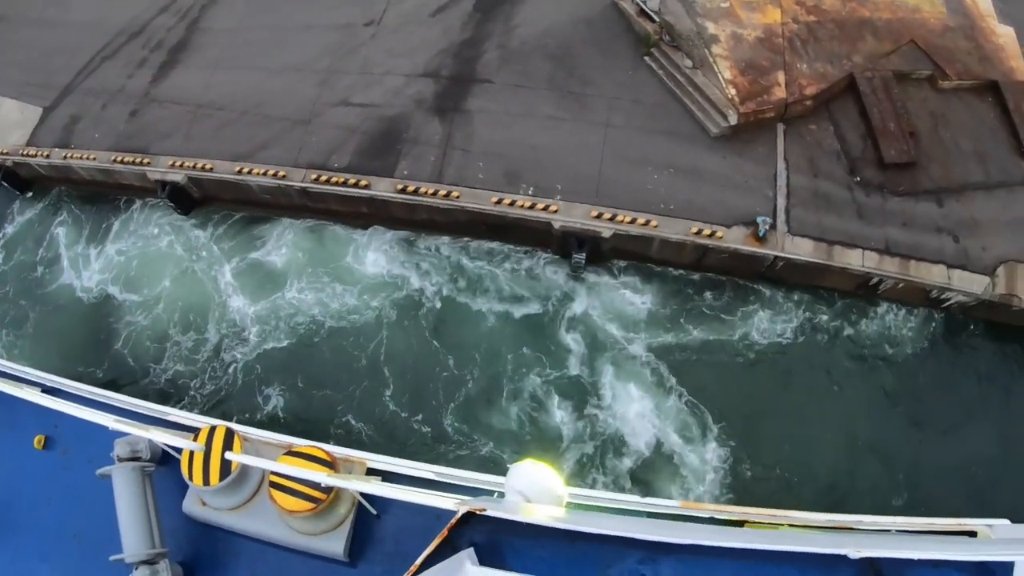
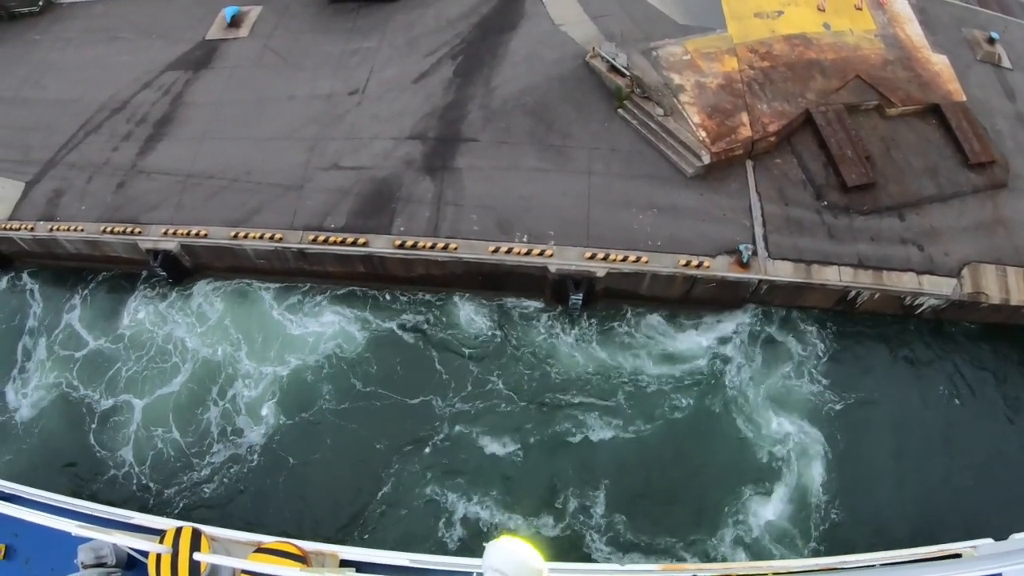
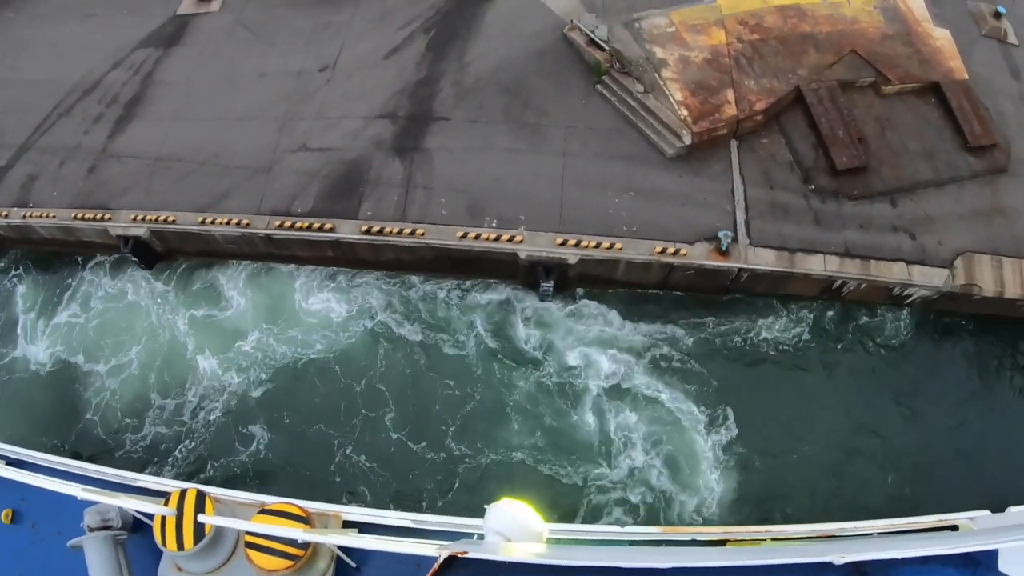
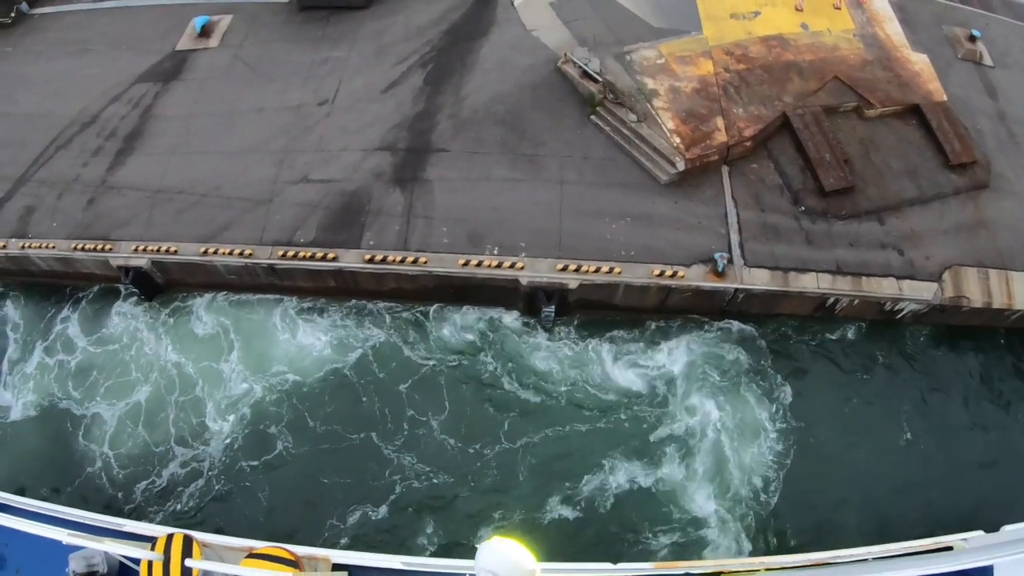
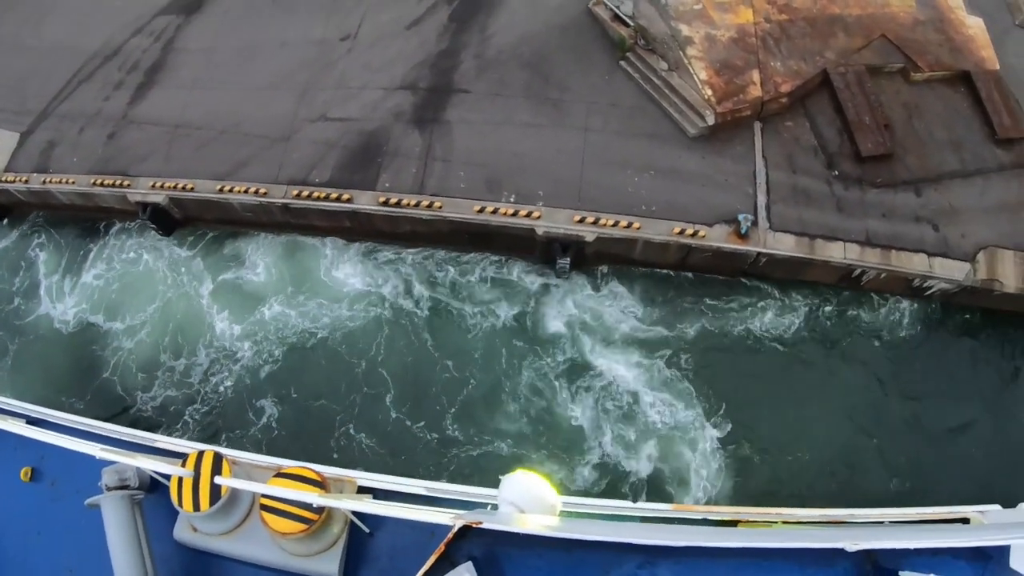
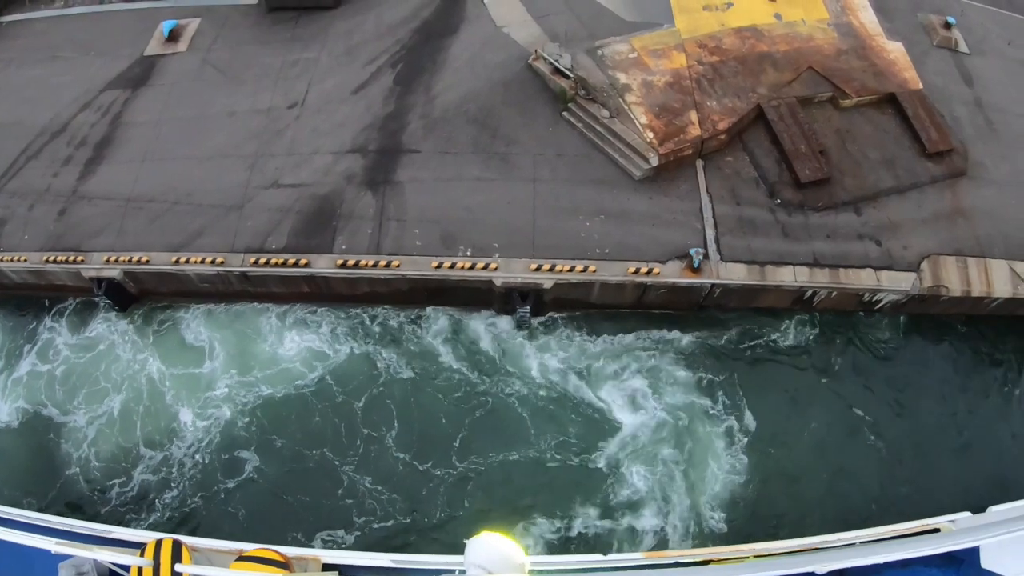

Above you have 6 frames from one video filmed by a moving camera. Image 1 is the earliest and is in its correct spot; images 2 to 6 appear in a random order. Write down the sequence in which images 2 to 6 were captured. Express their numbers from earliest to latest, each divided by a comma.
5, 3, 6, 4, 2
